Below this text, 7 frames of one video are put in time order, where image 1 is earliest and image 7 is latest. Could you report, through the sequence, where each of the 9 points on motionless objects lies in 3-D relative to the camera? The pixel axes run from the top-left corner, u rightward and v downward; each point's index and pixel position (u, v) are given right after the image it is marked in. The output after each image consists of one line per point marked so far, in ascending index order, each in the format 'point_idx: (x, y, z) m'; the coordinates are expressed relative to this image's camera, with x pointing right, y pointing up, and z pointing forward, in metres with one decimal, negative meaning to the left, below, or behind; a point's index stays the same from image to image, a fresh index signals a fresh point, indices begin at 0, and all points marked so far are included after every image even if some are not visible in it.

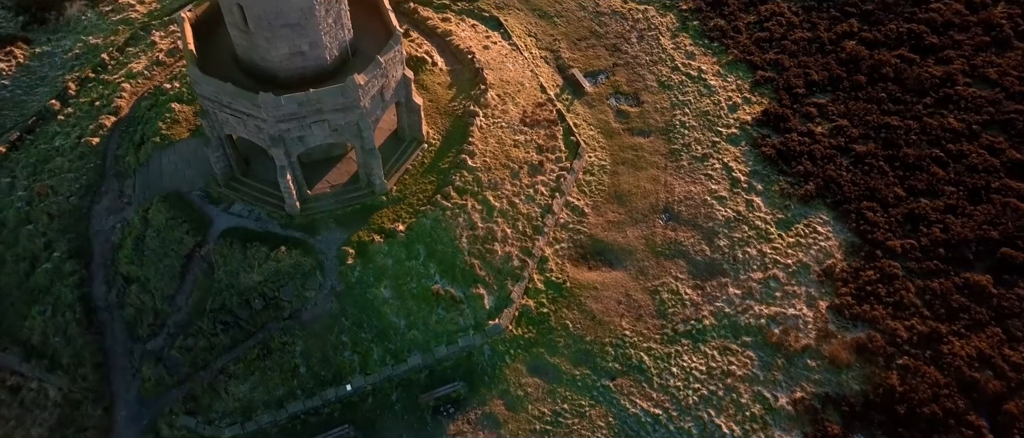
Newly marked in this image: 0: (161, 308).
0: (-10.9, -2.8, +19.7) m
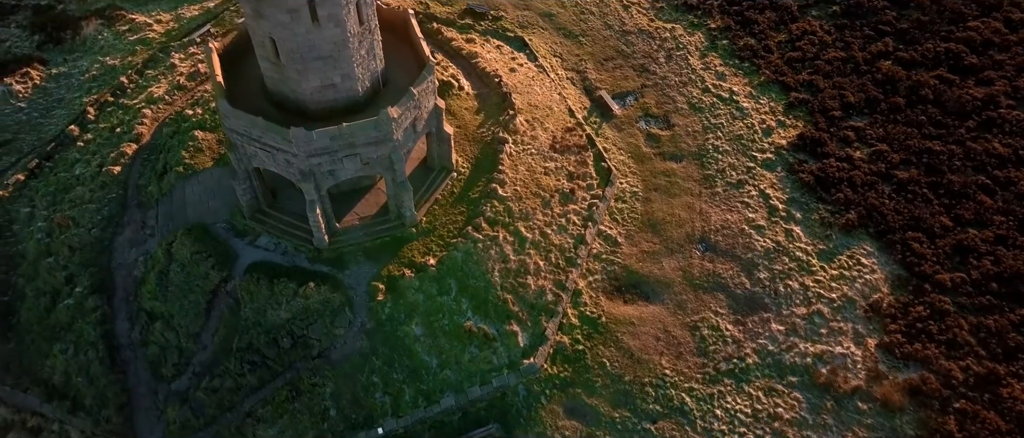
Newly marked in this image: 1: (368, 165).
0: (-9.8, -3.8, +19.1) m
1: (-4.2, +1.6, +18.6) m
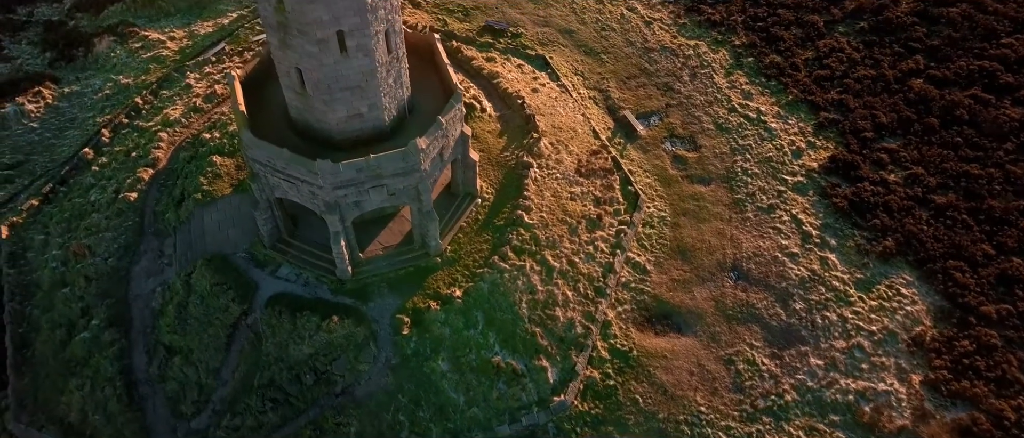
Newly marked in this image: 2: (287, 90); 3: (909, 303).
0: (-9.0, -4.8, +18.6) m
1: (-3.3, +0.7, +18.0) m
2: (-5.9, +3.4, +16.9) m
3: (+12.4, -2.6, +19.8) m
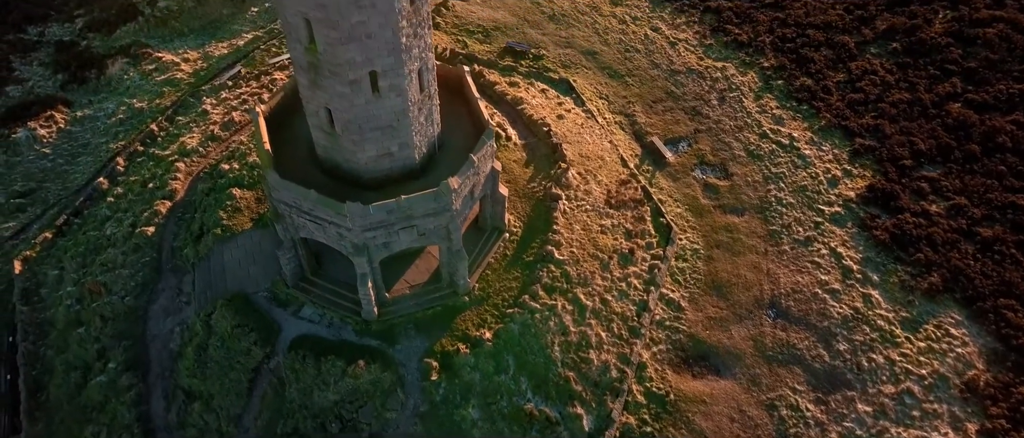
0: (-8.0, -5.9, +17.8) m
1: (-2.4, -0.5, +17.3) m
2: (-5.0, +2.3, +16.2) m
3: (+13.3, -3.7, +18.9) m
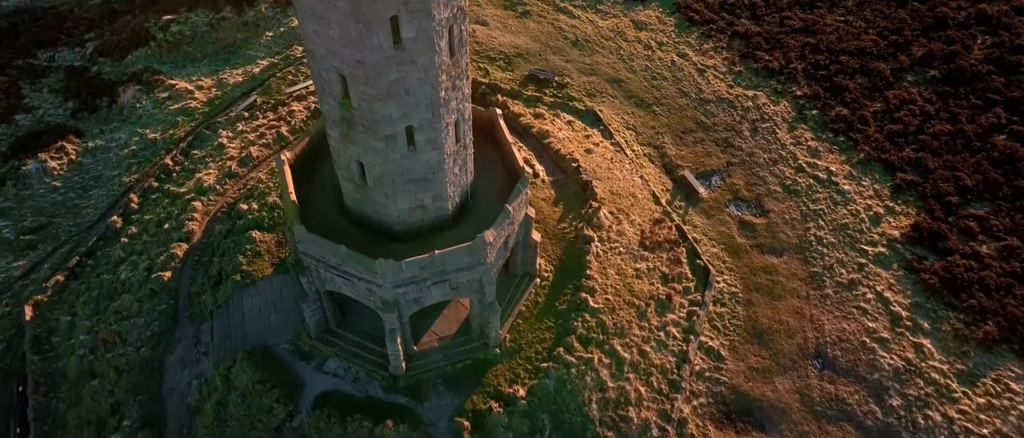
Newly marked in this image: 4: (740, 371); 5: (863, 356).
0: (-7.1, -7.3, +16.9) m
1: (-1.4, -1.8, +16.4) m
2: (-4.1, +0.9, +15.3) m
3: (+14.3, -5.1, +17.9) m
4: (+6.9, -4.6, +19.2) m
5: (+10.6, -4.1, +19.2) m
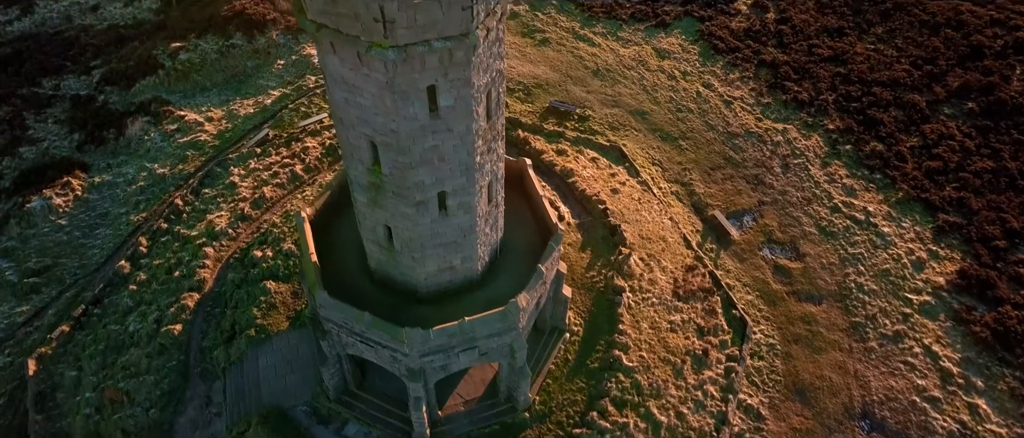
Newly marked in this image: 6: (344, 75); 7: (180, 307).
0: (-6.2, -8.8, +15.9) m
1: (-0.6, -3.3, +15.4) m
2: (-3.3, -0.6, +14.3) m
3: (+15.1, -6.6, +16.7) m
4: (+7.7, -6.1, +18.1) m
5: (+11.5, -5.6, +18.1) m
6: (-2.9, +2.5, +11.2) m
7: (-10.3, -2.8, +19.7) m
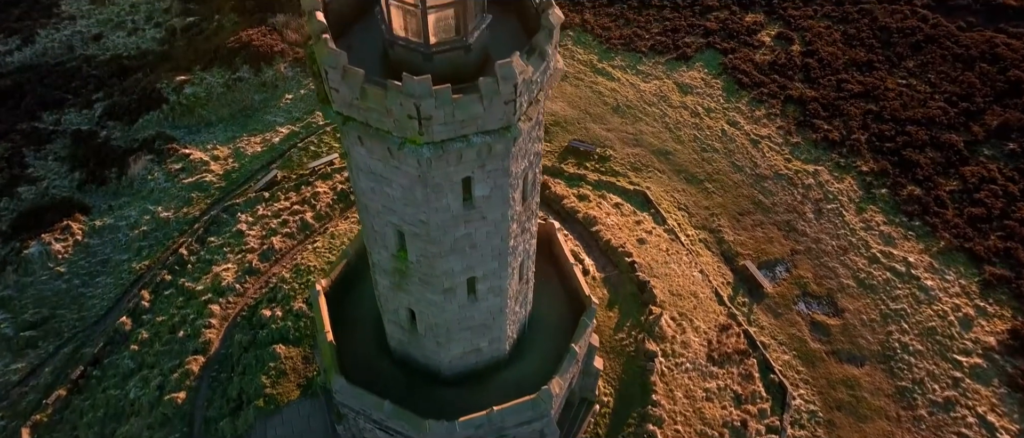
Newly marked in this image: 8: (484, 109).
0: (-5.5, -10.5, +14.6) m
1: (+0.1, -5.0, +14.2) m
2: (-2.6, -2.3, +13.2) m
3: (+15.8, -8.3, +15.4) m
4: (+8.4, -7.9, +16.8) m
5: (+12.2, -7.4, +16.8) m
6: (-2.2, +0.8, +10.1) m
7: (-9.6, -4.5, +18.6) m
8: (-0.4, +1.6, +9.0) m
